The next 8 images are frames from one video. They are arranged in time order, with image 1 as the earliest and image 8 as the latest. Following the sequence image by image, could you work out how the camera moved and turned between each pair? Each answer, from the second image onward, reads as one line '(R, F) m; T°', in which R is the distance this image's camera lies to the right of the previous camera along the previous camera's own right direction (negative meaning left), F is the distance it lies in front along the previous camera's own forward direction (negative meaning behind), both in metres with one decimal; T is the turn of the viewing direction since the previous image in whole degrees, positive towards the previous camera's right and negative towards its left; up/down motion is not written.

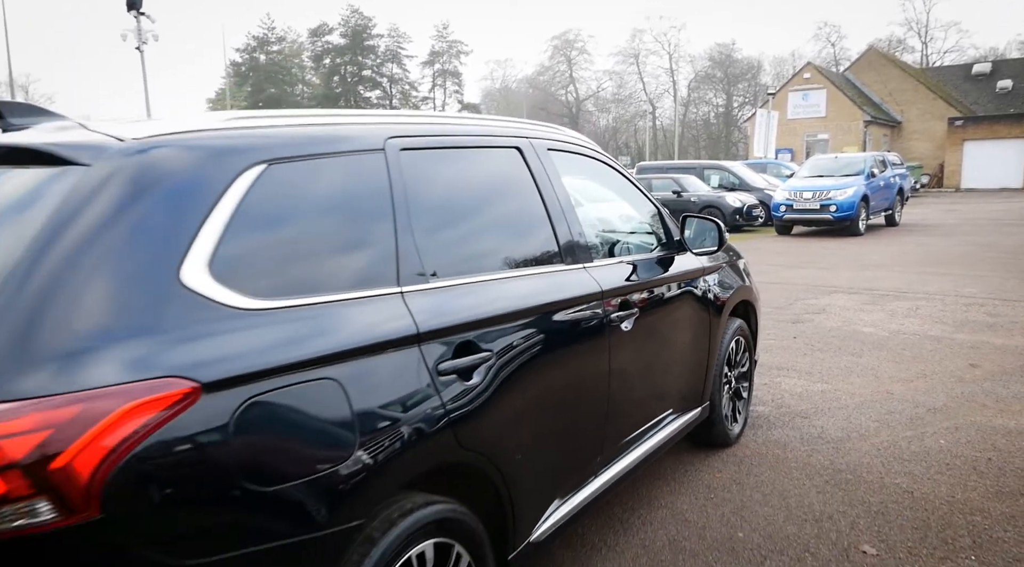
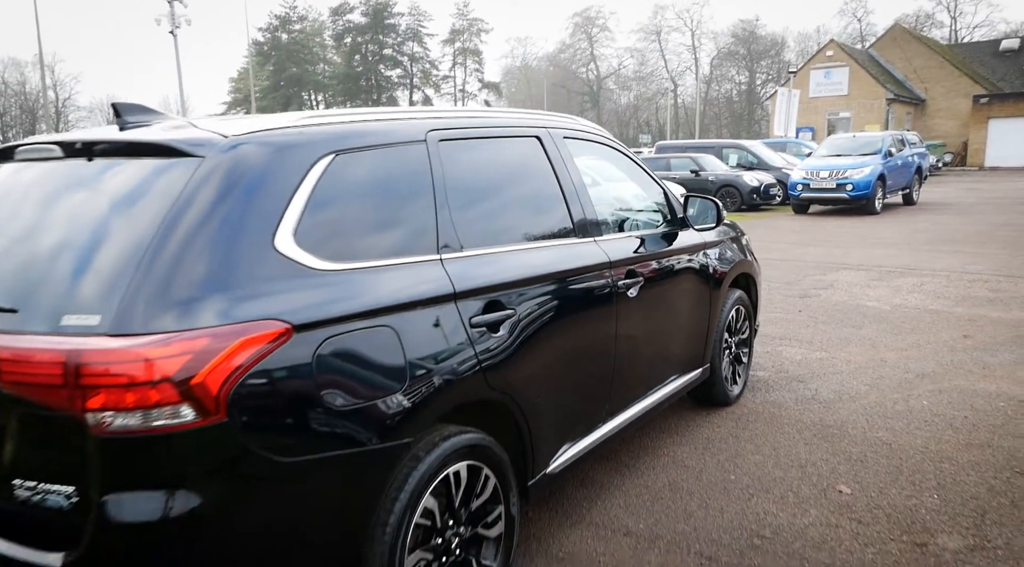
(0.0, -0.4) m; -2°
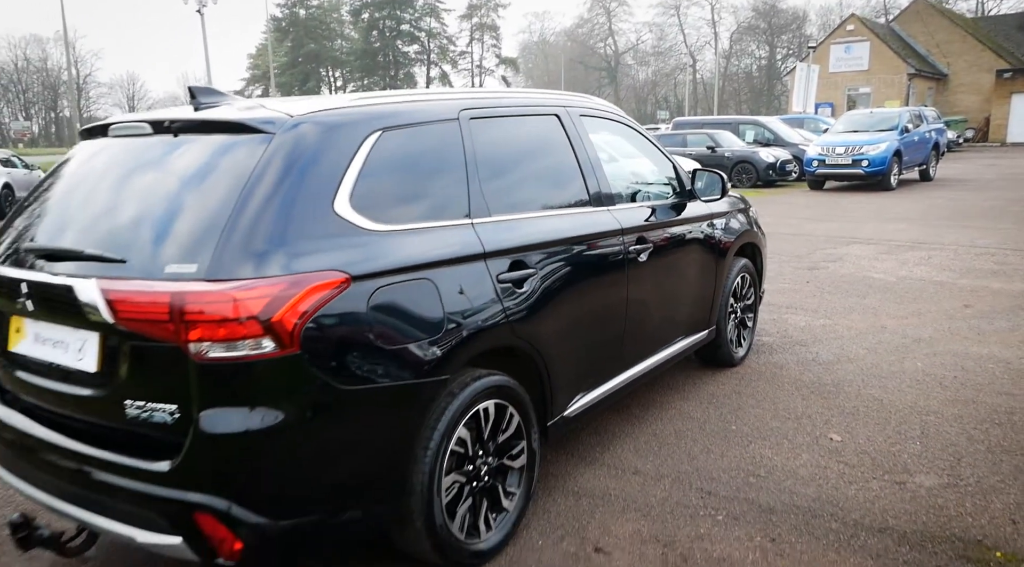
(0.0, -0.3) m; -1°
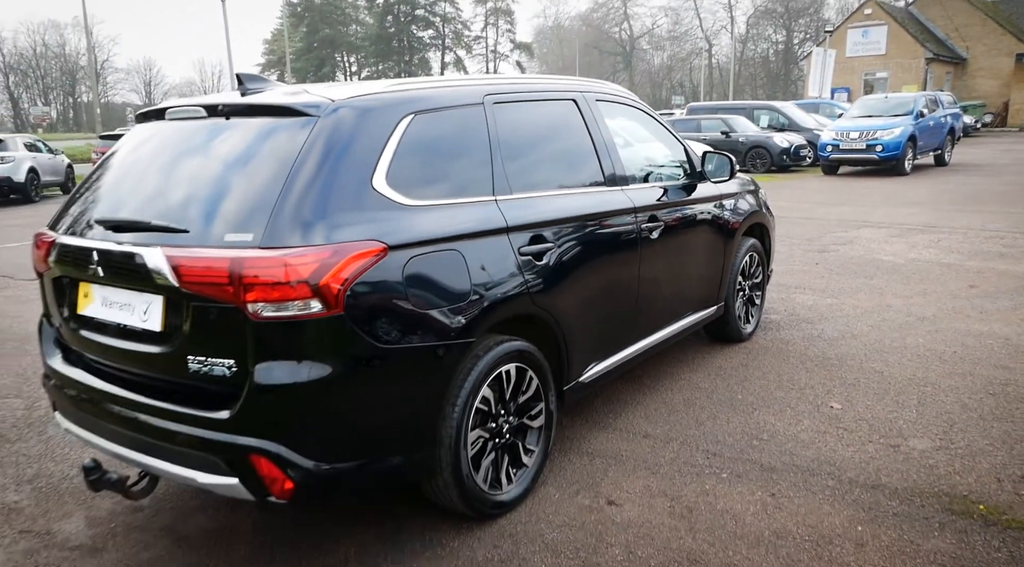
(0.0, -0.2) m; -1°
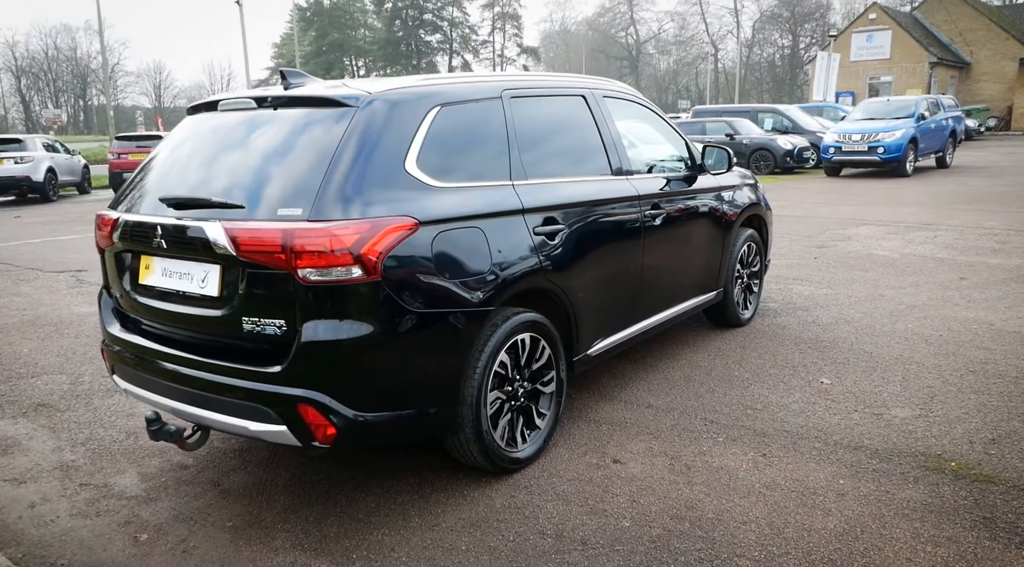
(0.0, -0.3) m; 0°
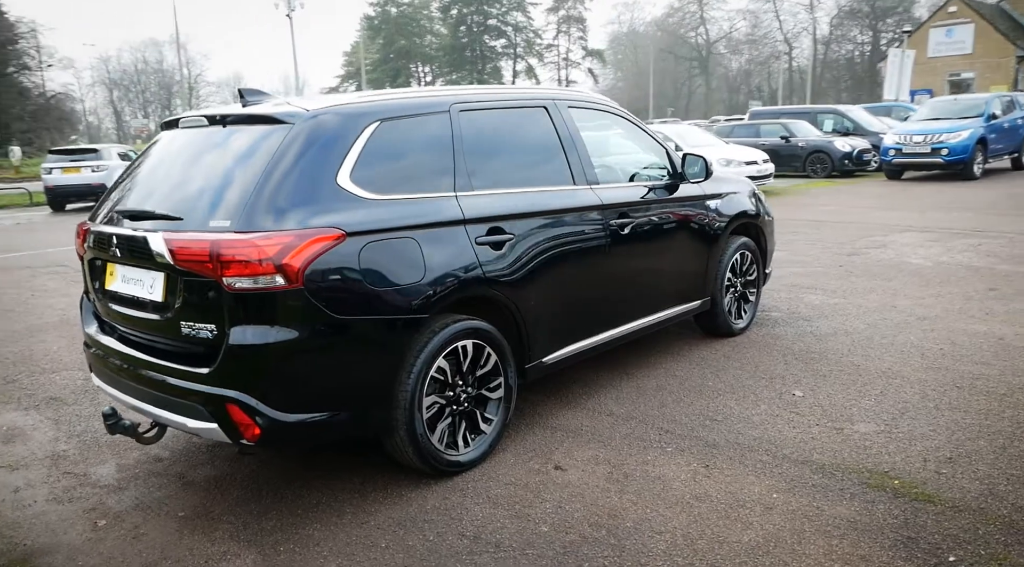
(+0.6, -0.1) m; -6°
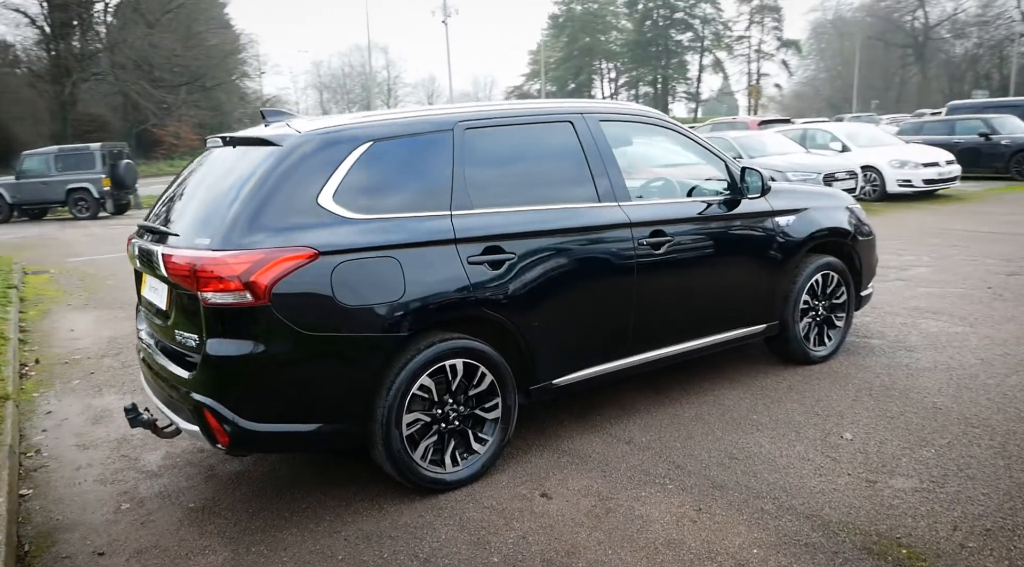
(+0.8, +0.2) m; -14°
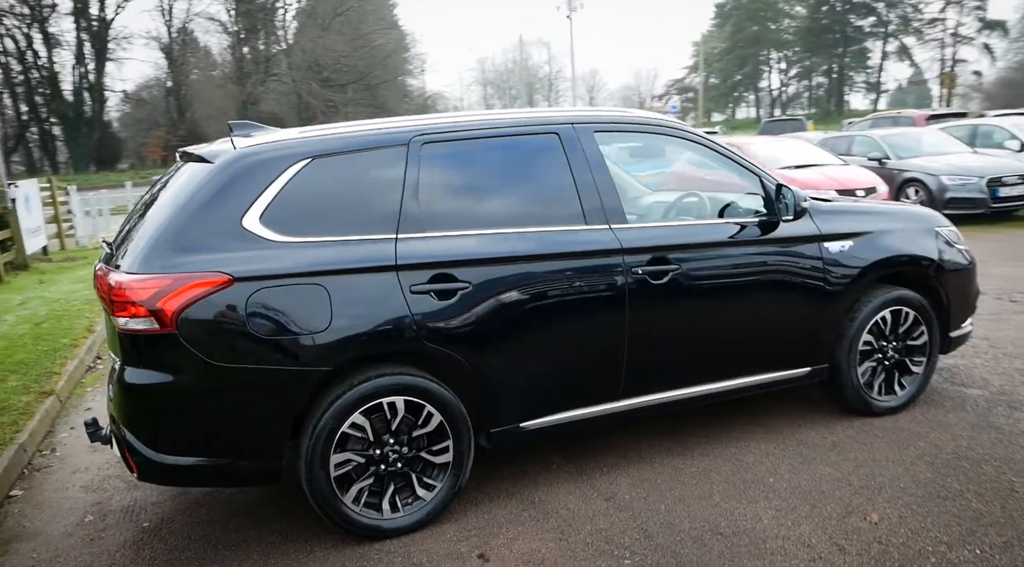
(+0.8, +0.4) m; -12°
